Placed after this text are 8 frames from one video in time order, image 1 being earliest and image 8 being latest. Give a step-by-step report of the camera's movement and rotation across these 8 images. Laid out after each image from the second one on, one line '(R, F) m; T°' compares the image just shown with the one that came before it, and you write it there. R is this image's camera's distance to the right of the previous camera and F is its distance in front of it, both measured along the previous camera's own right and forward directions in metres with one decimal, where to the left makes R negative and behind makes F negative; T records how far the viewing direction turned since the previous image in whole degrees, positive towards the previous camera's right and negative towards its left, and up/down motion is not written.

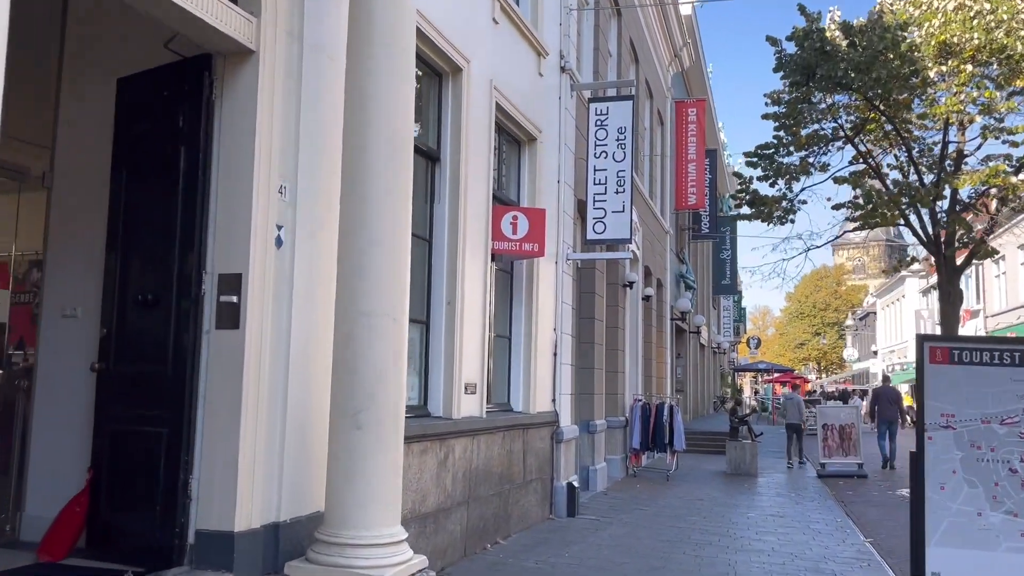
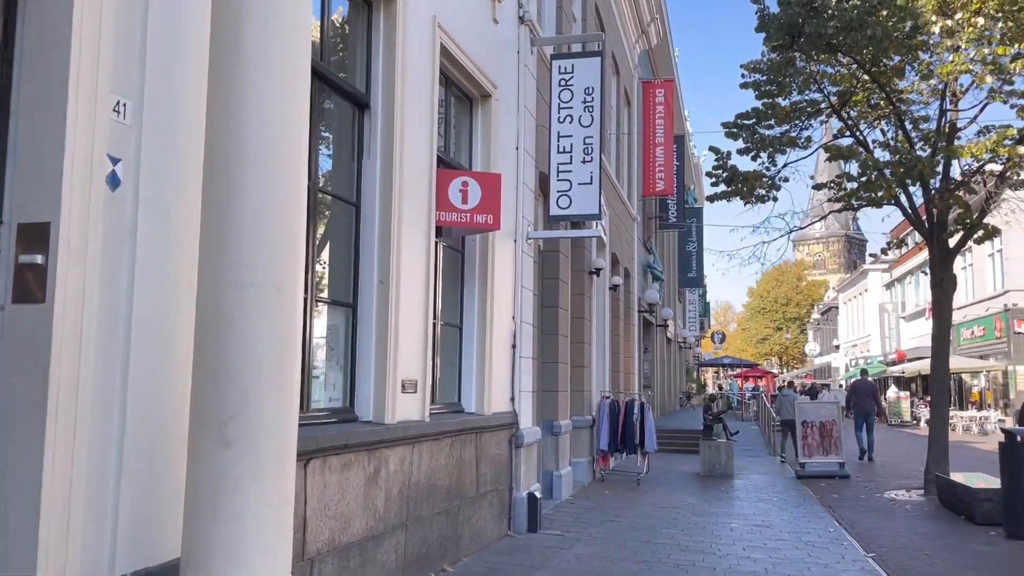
(+0.1, +1.3) m; +3°
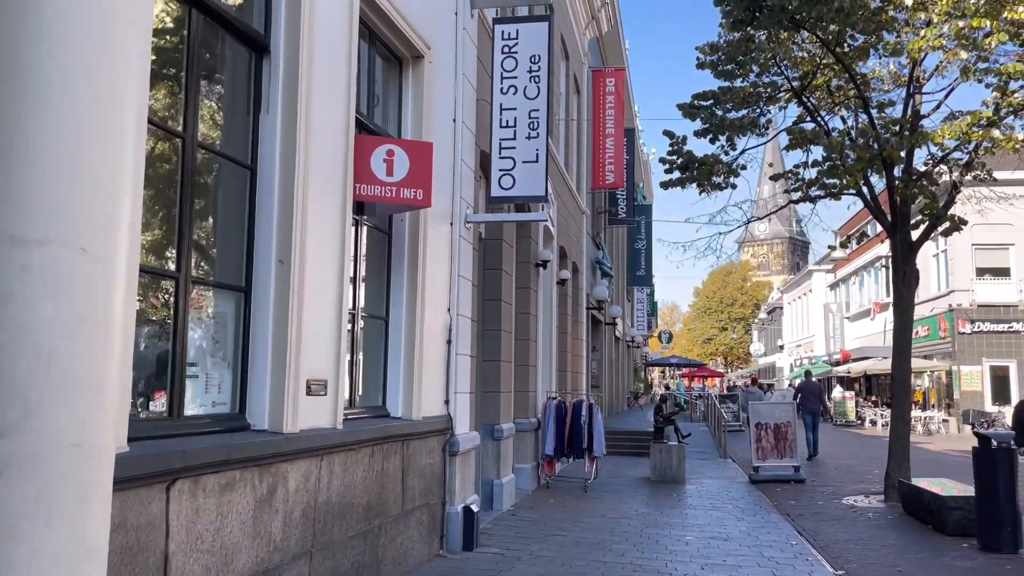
(+0.1, +0.9) m; +4°
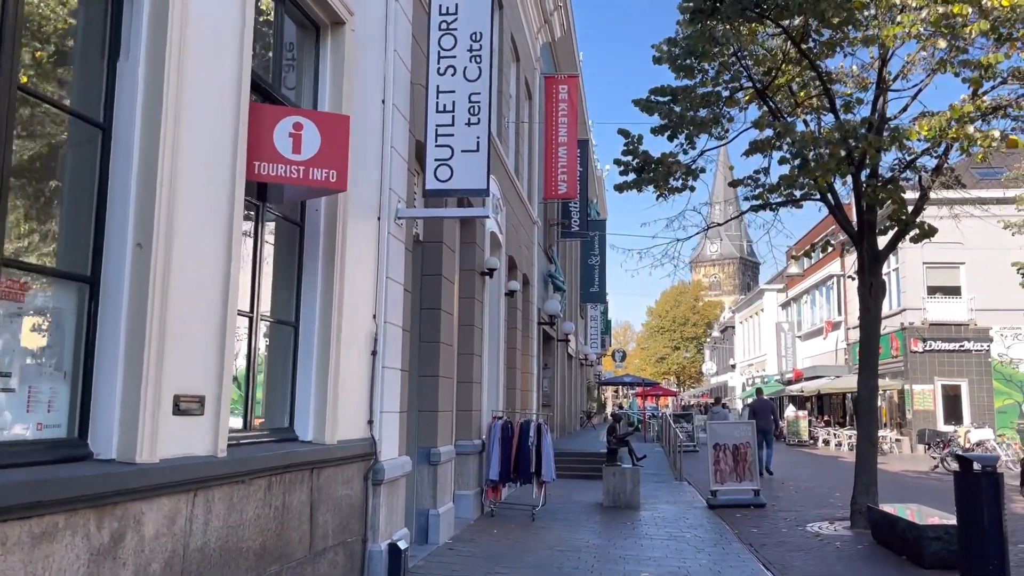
(+0.2, +0.9) m; +3°
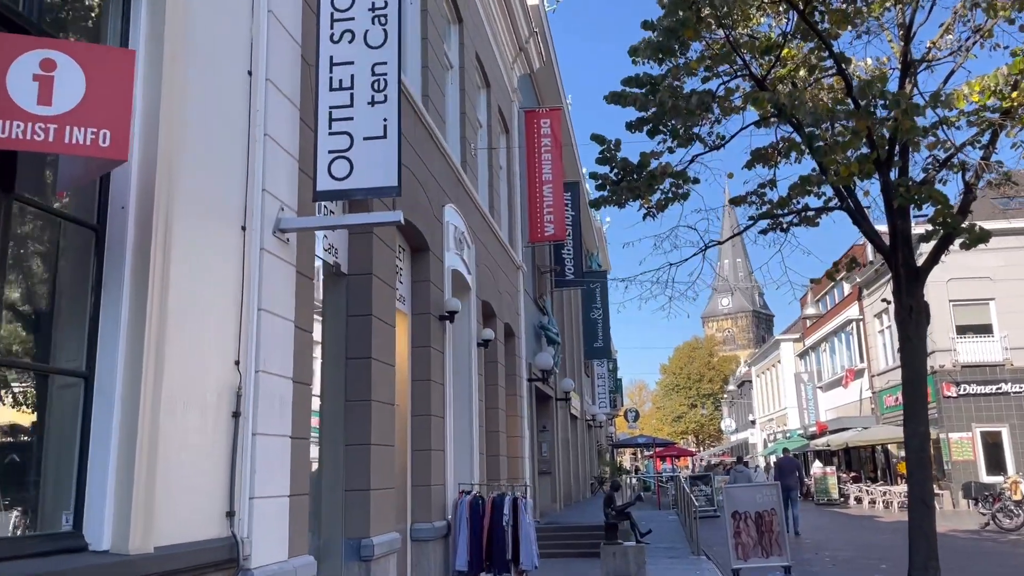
(+0.6, +1.9) m; -1°
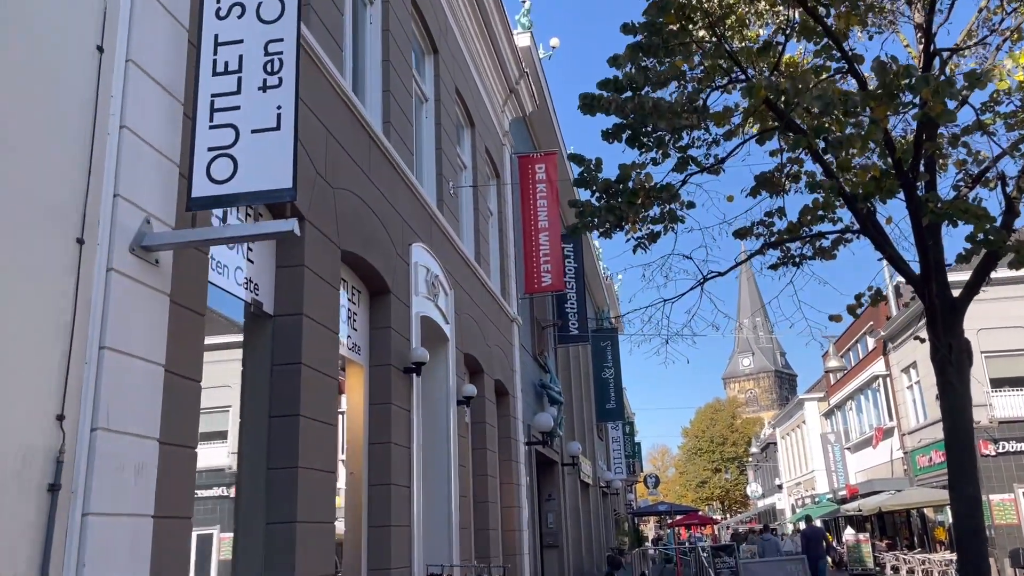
(+0.5, +1.2) m; -1°
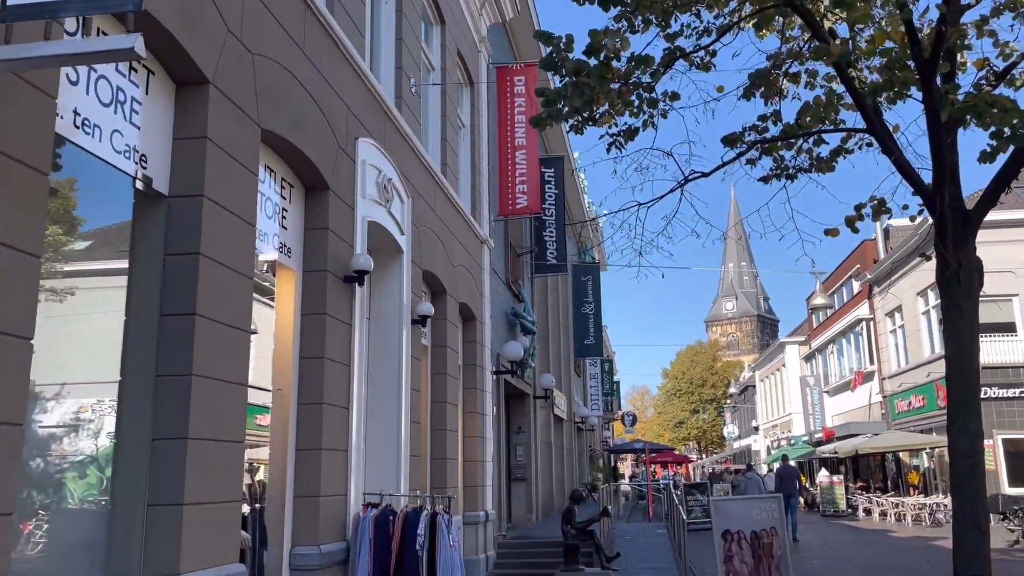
(+0.3, +1.0) m; +1°
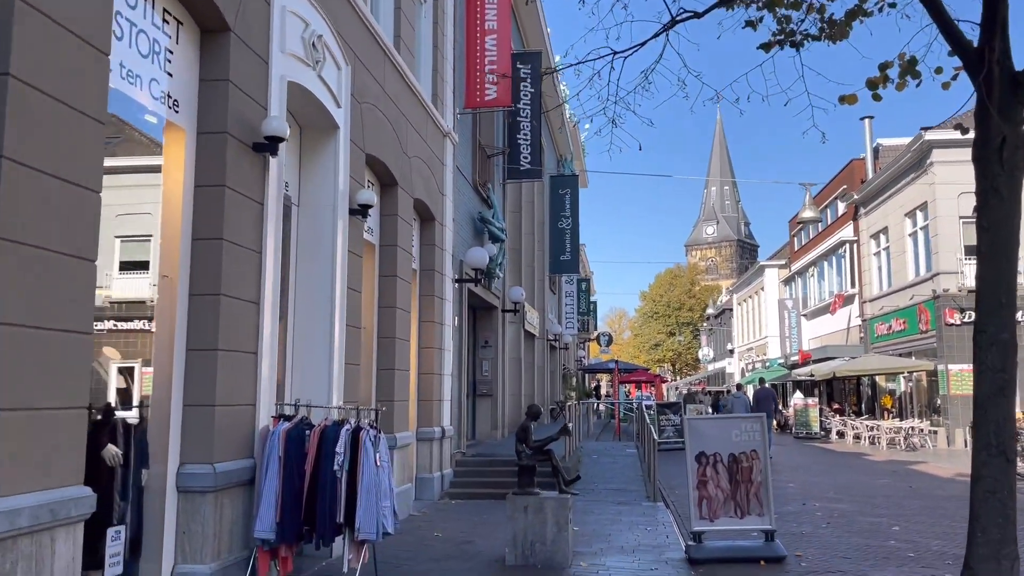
(+0.3, +1.3) m; +1°
